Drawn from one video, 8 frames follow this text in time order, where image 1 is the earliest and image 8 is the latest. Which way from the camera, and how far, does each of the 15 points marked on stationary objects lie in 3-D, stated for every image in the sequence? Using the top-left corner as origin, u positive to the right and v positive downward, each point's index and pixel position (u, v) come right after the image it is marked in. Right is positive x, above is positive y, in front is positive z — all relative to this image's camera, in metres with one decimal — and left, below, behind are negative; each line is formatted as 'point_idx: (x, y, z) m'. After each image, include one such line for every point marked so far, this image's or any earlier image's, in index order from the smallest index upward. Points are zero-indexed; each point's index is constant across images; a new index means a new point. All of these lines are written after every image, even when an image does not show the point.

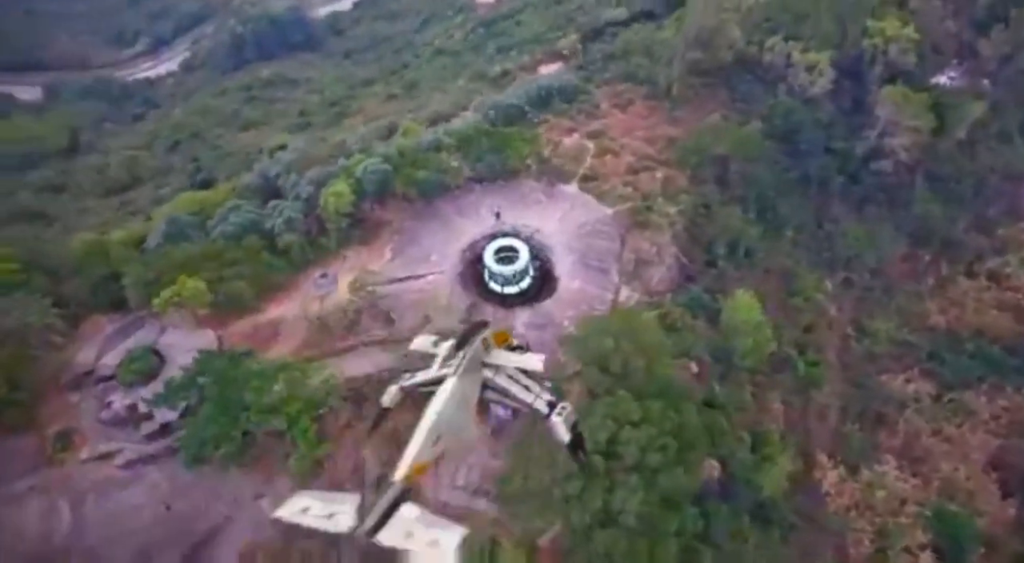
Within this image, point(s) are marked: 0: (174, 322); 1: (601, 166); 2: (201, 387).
0: (-7.1, -0.9, +11.7) m
1: (+2.2, +2.7, +13.4) m
2: (-6.1, -2.0, +10.4) m
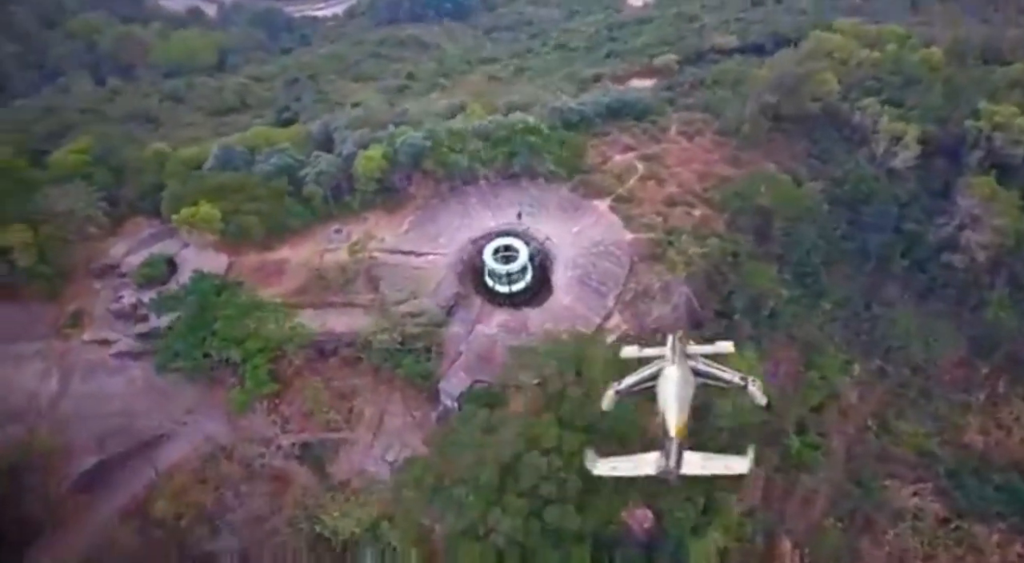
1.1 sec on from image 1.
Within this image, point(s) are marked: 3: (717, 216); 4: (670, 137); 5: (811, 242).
0: (-7.1, +0.9, +12.6) m
1: (+2.9, +2.1, +12.8) m
2: (-6.6, -0.5, +11.2) m
3: (+4.4, +1.5, +12.4) m
4: (+4.1, +3.6, +14.2) m
5: (+6.4, +0.9, +12.3) m
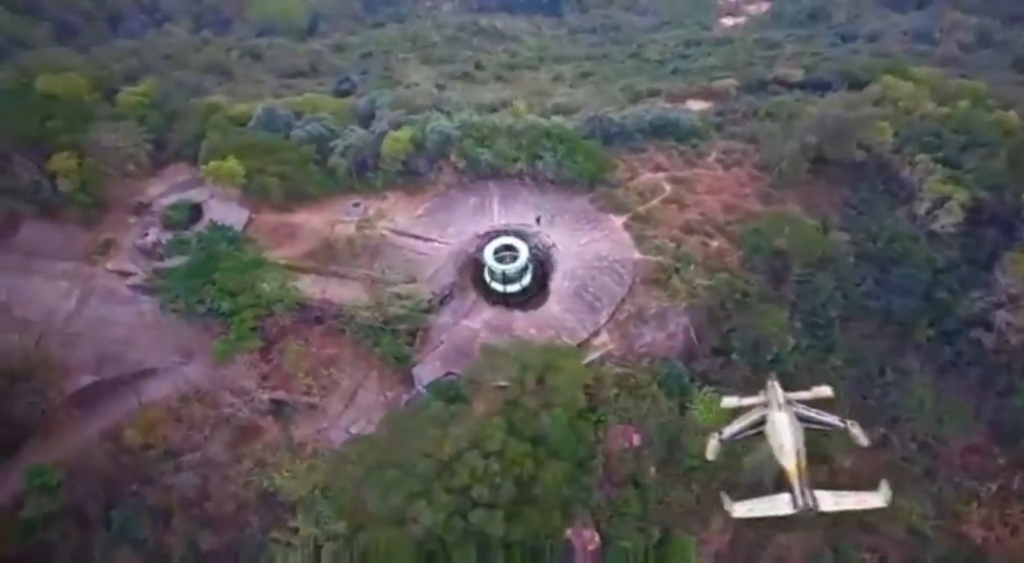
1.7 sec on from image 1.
0: (-6.8, +2.0, +13.2) m
1: (+3.3, +1.5, +12.6) m
2: (-6.6, +0.7, +11.7) m
3: (+4.6, +0.7, +11.9) m
4: (+4.8, +2.9, +13.8) m
5: (+6.5, -0.2, +11.8) m
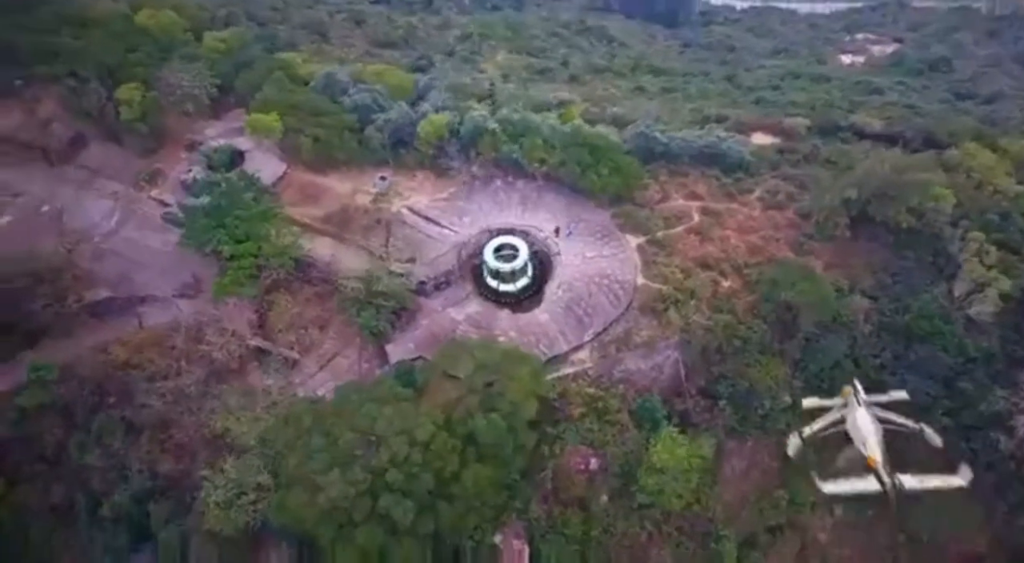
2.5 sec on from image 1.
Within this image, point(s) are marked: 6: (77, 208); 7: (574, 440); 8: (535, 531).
0: (-6.1, +3.3, +13.9) m
1: (+3.5, +0.9, +12.1) m
2: (-6.4, +2.0, +12.5) m
3: (+4.6, -0.2, +11.3) m
4: (+5.4, +1.9, +13.1) m
5: (+6.2, -1.4, +10.9) m
6: (-10.7, +1.8, +14.1) m
7: (+1.1, -2.8, +10.1) m
8: (+0.4, -4.2, +9.7) m
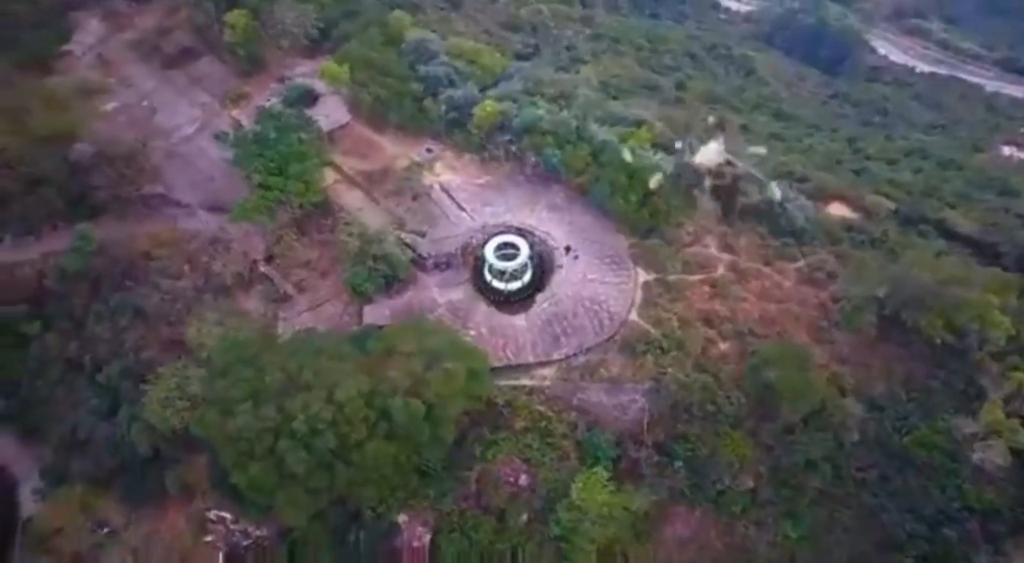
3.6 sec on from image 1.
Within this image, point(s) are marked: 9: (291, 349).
0: (-4.6, +4.9, +14.6) m
1: (+3.6, -0.1, +11.5) m
2: (-5.5, +3.7, +13.3) m
3: (+4.2, -1.5, +10.6) m
4: (+5.8, +0.3, +12.2) m
5: (+5.3, -3.1, +10.0) m
6: (-9.3, +4.7, +15.6) m
7: (-0.1, -2.9, +10.0) m
8: (-1.2, -4.1, +9.7) m
9: (-3.6, -1.2, +9.2) m
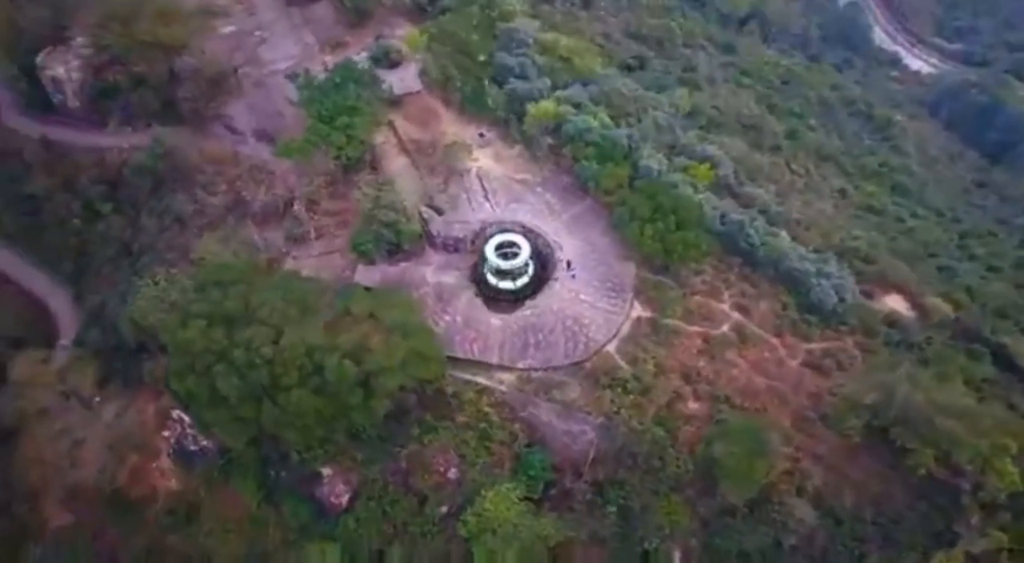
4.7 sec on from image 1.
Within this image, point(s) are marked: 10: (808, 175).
0: (-2.7, +5.9, +15.1) m
1: (+3.3, -1.1, +10.9) m
2: (-4.1, +5.0, +13.9) m
3: (+3.3, -2.5, +9.9) m
4: (+5.6, -1.2, +11.2) m
5: (+3.9, -4.3, +9.2) m
6: (-7.1, +7.0, +16.7) m
7: (-1.2, -2.8, +10.0) m
8: (-2.6, -3.6, +10.0) m
9: (-4.2, -0.1, +9.7) m
10: (+10.0, +3.6, +18.9) m
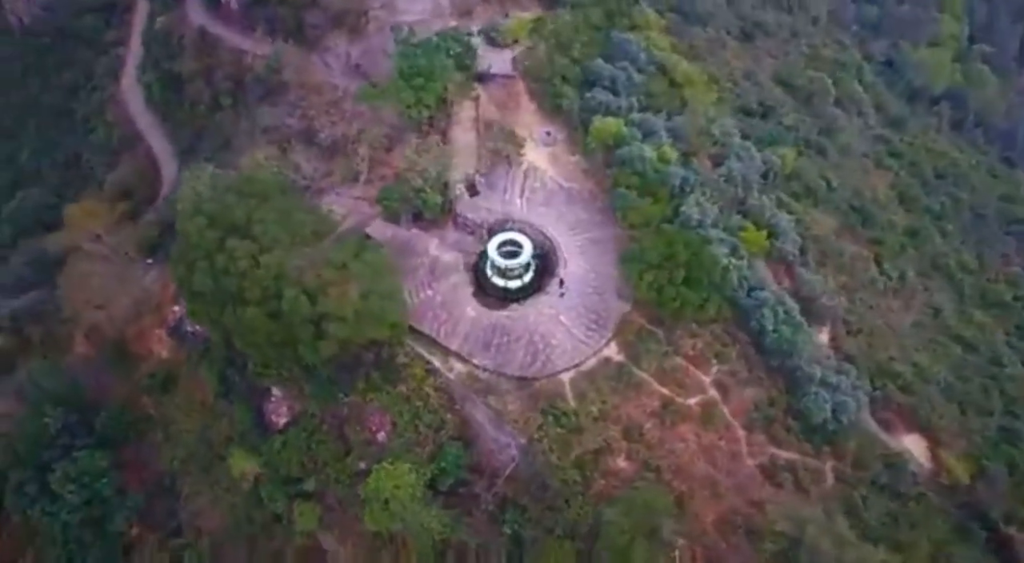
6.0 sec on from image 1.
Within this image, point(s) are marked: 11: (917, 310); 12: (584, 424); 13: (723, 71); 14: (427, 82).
0: (0.0, +6.4, +15.3) m
1: (+2.5, -2.0, +10.3) m
2: (-1.8, +6.0, +14.4) m
3: (+1.9, -3.4, +9.5) m
4: (+4.6, -3.0, +10.3) m
5: (+1.7, -5.3, +8.8) m
6: (-3.5, +8.8, +17.6) m
7: (-2.4, -2.2, +10.4) m
8: (-4.0, -2.5, +10.6) m
9: (-4.4, +1.3, +10.5) m
10: (+11.7, 0.0, +16.9) m
11: (+11.6, -0.8, +16.5) m
12: (+1.4, -2.5, +9.7) m
13: (+7.2, +7.3, +19.8) m
14: (-2.0, +4.7, +13.7) m
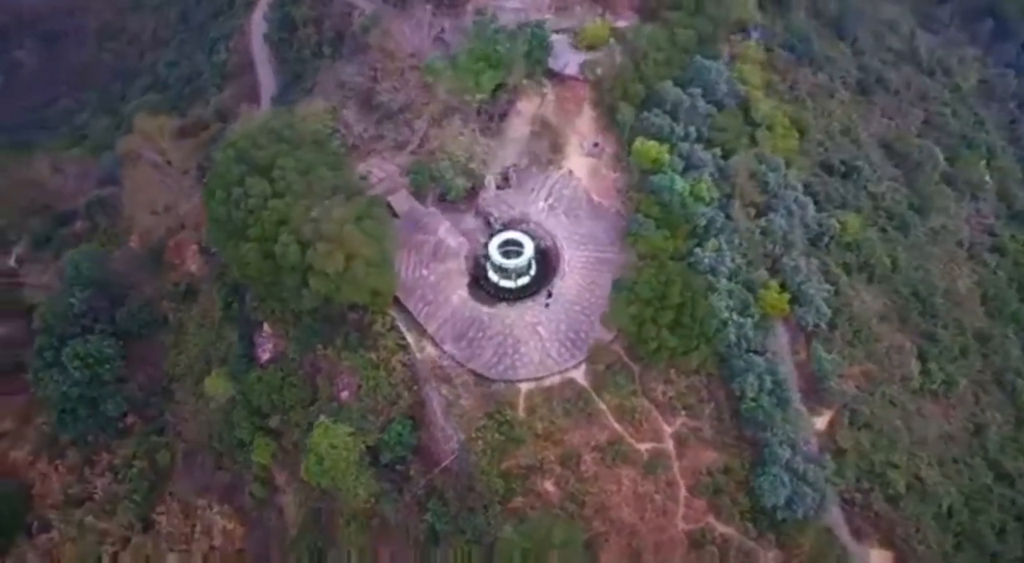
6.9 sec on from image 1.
0: (+1.9, +6.2, +15.1) m
1: (+1.6, -2.6, +10.1) m
2: (0.0, +6.3, +14.5) m
3: (+0.6, -3.8, +9.4) m
4: (+3.5, -4.0, +9.8) m
5: (-0.1, -5.6, +8.8) m
6: (-0.4, +9.4, +17.8) m
7: (-3.0, -1.5, +10.8) m
8: (-4.7, -1.5, +11.3) m
9: (-4.1, +2.4, +11.1) m
10: (+11.9, -2.9, +15.3) m
11: (+11.6, -3.7, +14.9) m
12: (+0.4, -2.7, +9.6) m
13: (+9.8, +5.3, +18.6) m
14: (-0.6, +5.0, +13.9) m
